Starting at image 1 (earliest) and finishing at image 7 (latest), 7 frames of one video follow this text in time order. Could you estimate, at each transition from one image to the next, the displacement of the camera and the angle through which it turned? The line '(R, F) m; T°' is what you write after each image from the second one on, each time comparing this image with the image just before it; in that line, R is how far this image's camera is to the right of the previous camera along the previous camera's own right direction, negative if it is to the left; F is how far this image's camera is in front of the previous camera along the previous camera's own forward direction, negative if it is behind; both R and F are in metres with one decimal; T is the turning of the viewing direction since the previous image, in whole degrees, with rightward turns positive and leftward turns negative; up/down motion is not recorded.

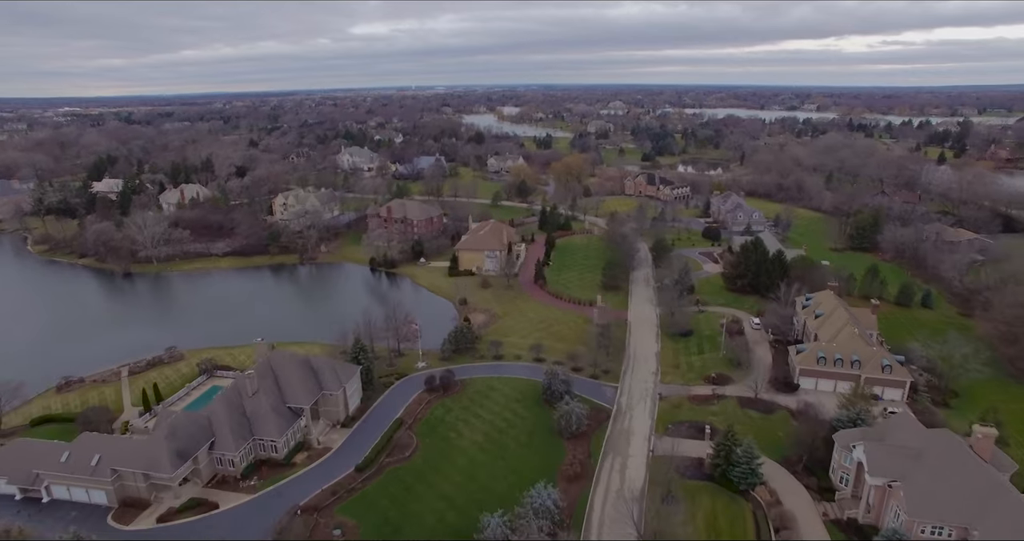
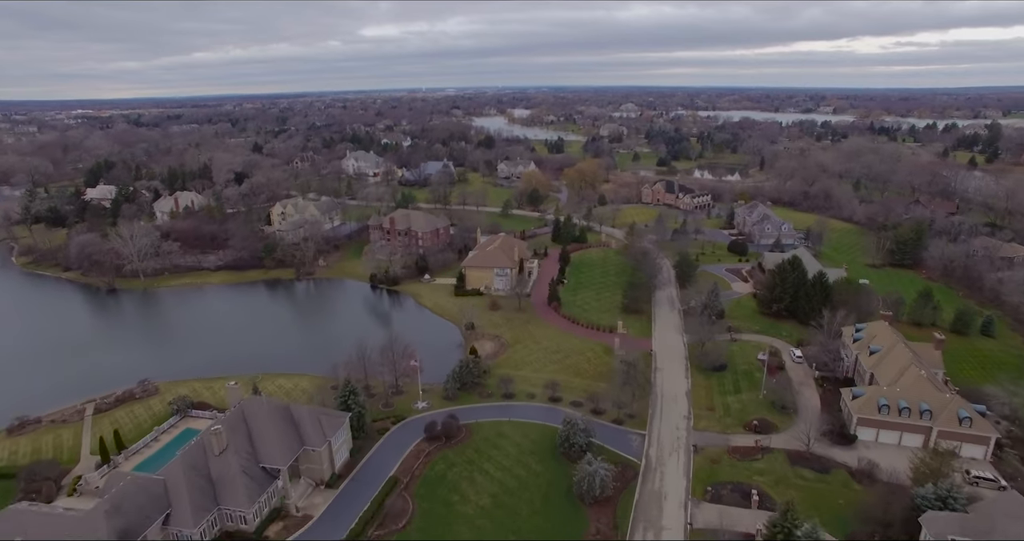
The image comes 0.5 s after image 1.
(-0.2, +5.1) m; -1°
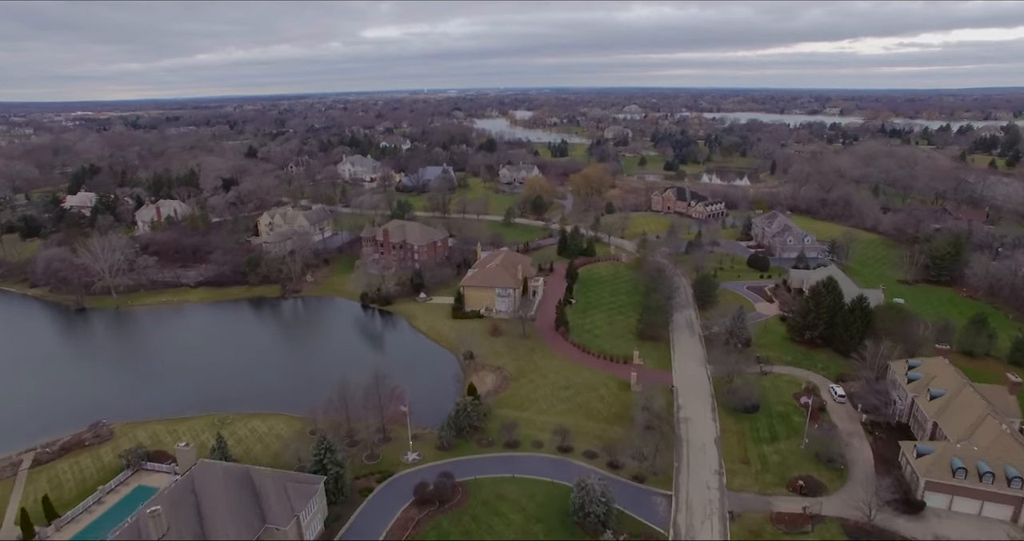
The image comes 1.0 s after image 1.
(-0.1, +5.2) m; 0°
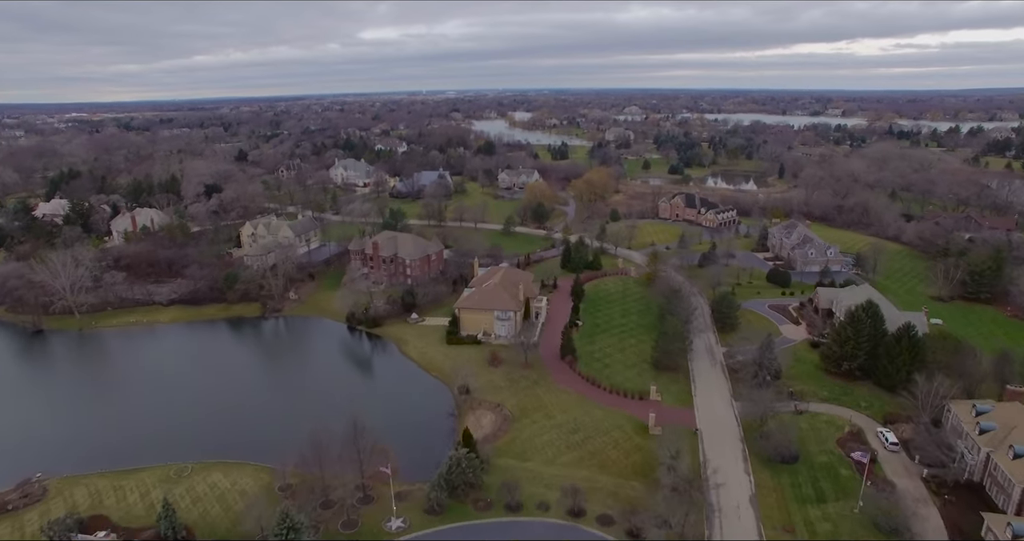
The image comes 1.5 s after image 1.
(-0.1, +5.2) m; 0°
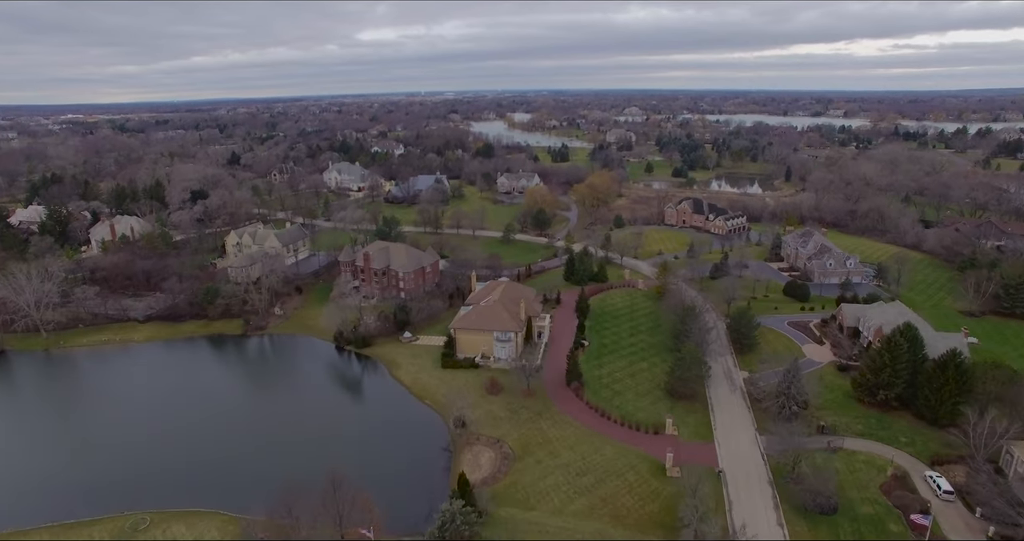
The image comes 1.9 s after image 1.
(-0.1, +3.9) m; 0°
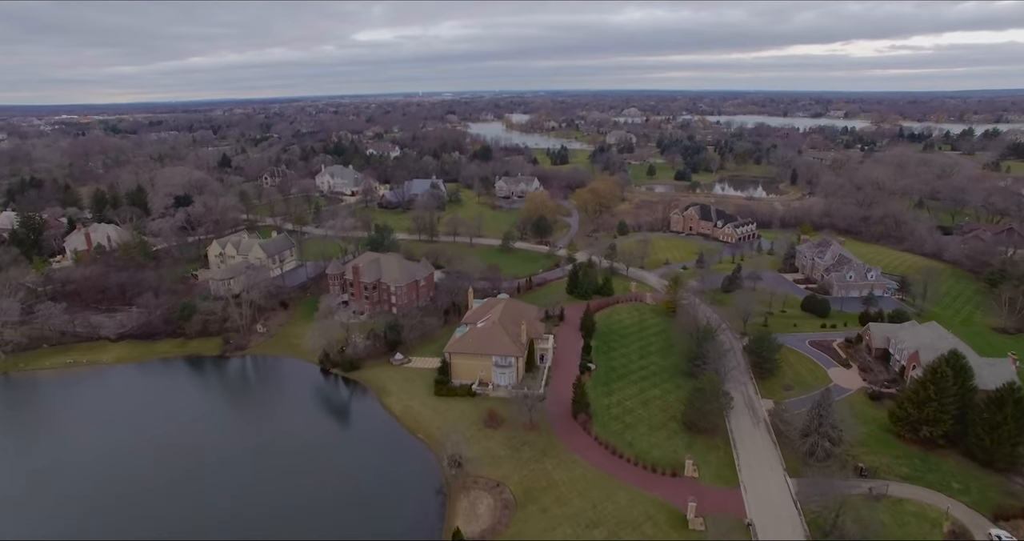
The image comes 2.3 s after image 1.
(-0.2, +3.9) m; 0°
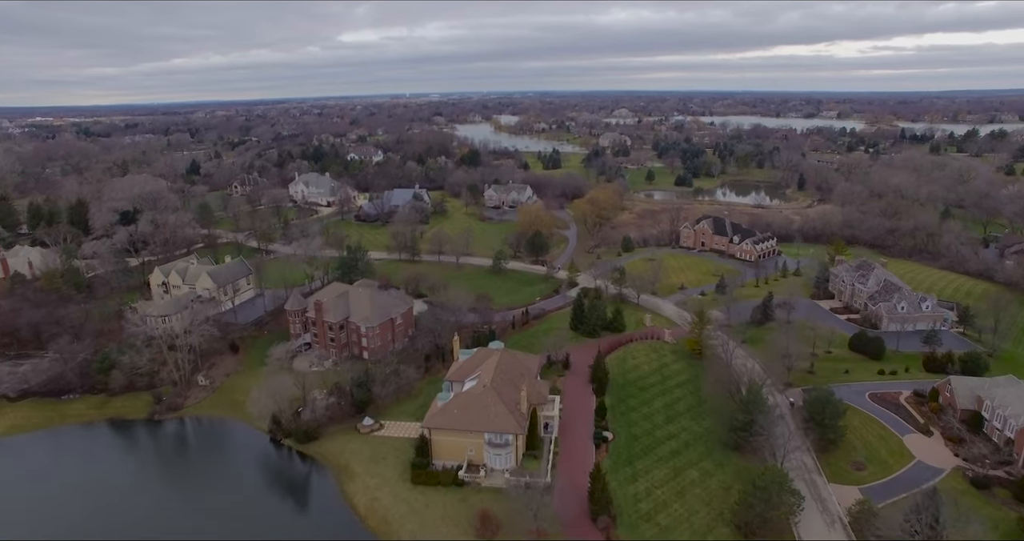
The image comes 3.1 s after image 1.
(-0.4, +9.0) m; +1°
